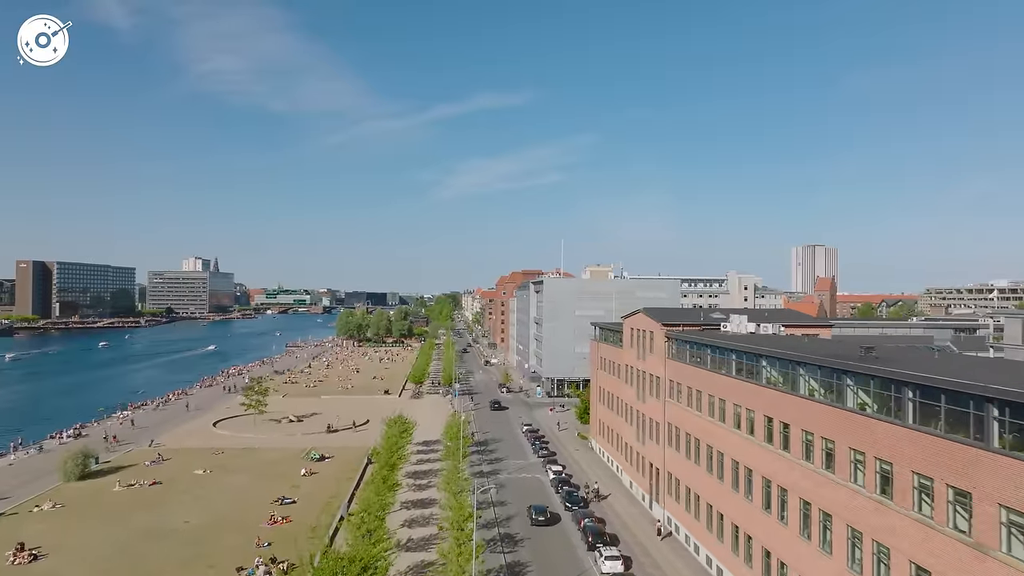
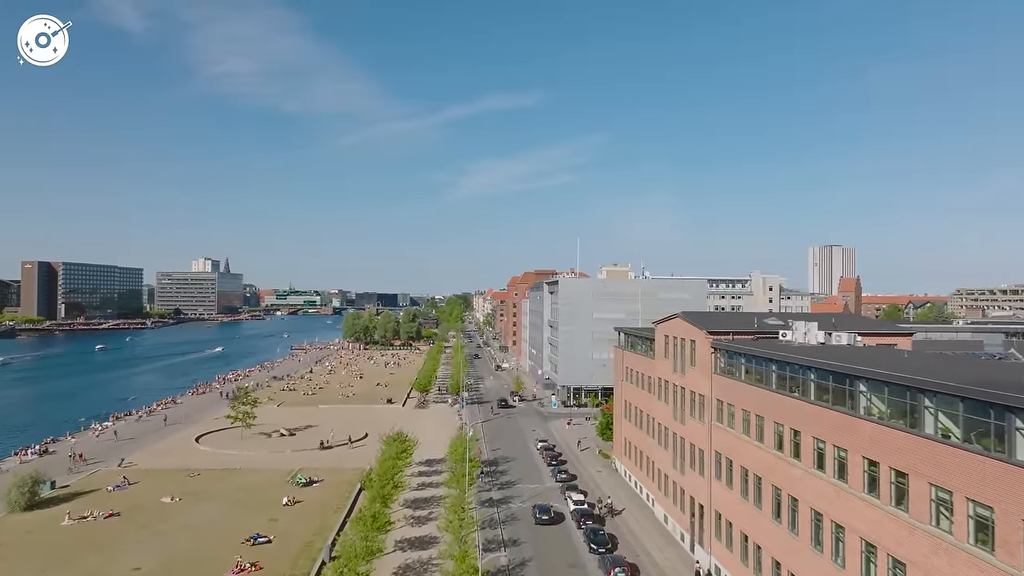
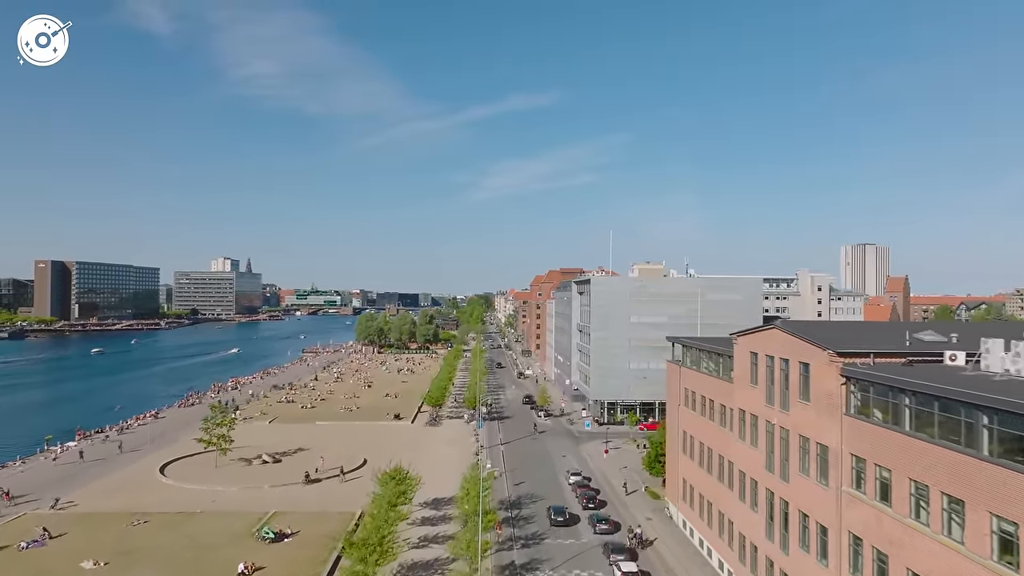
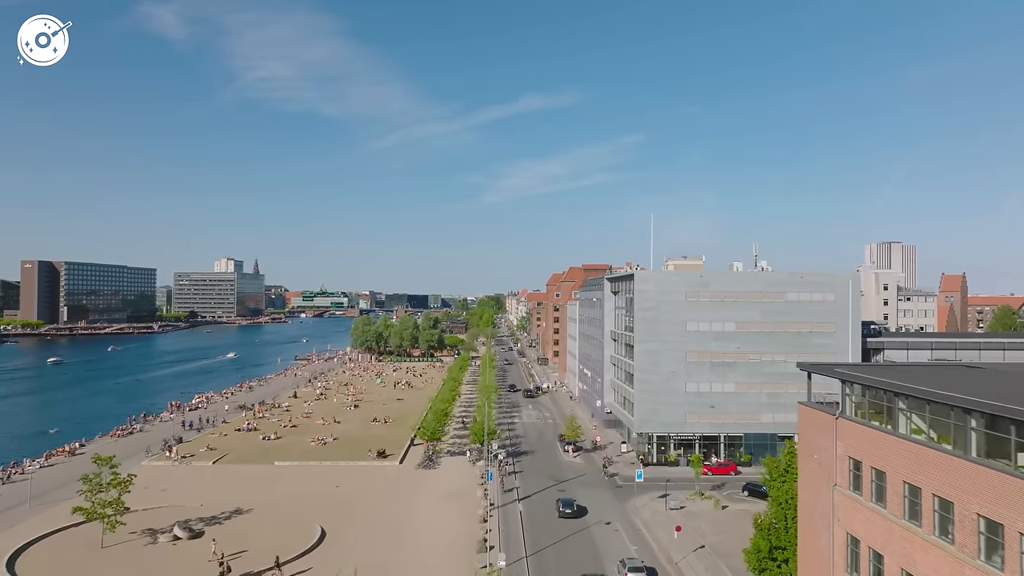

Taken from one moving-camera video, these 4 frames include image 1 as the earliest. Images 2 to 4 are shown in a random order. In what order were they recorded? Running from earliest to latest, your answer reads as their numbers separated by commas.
2, 3, 4
